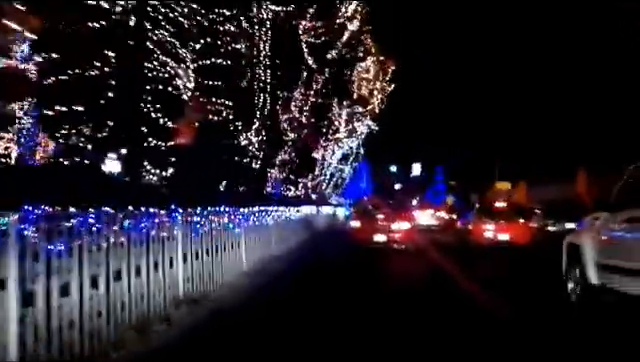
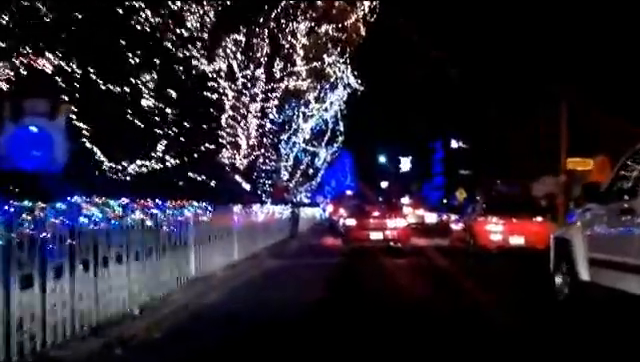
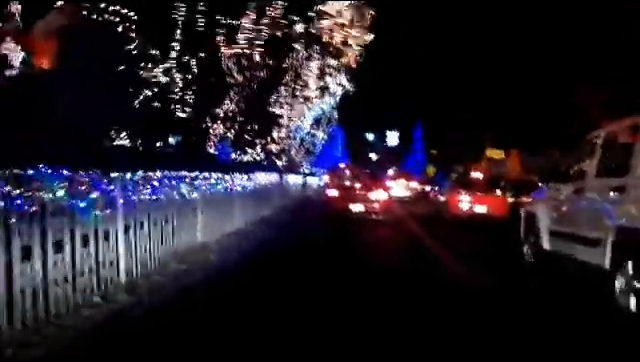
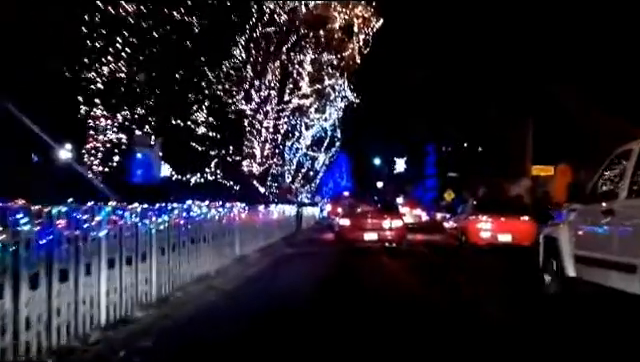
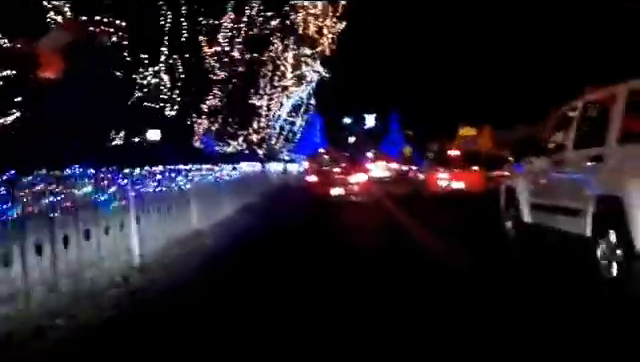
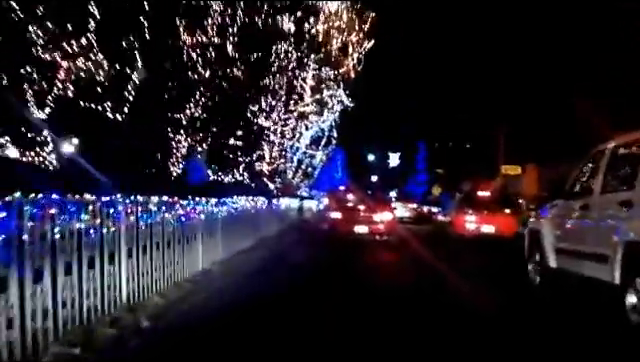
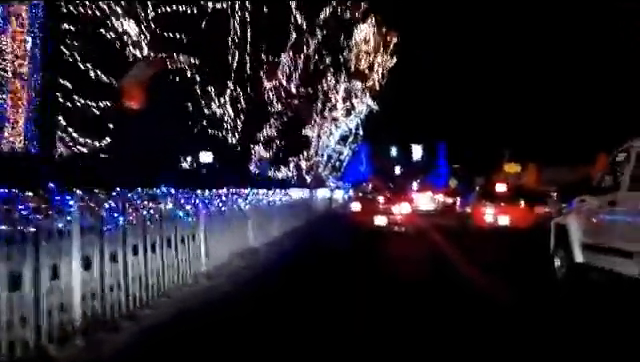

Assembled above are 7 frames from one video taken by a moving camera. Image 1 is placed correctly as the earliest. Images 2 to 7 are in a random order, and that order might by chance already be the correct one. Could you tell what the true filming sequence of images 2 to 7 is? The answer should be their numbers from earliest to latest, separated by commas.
7, 5, 3, 6, 4, 2
